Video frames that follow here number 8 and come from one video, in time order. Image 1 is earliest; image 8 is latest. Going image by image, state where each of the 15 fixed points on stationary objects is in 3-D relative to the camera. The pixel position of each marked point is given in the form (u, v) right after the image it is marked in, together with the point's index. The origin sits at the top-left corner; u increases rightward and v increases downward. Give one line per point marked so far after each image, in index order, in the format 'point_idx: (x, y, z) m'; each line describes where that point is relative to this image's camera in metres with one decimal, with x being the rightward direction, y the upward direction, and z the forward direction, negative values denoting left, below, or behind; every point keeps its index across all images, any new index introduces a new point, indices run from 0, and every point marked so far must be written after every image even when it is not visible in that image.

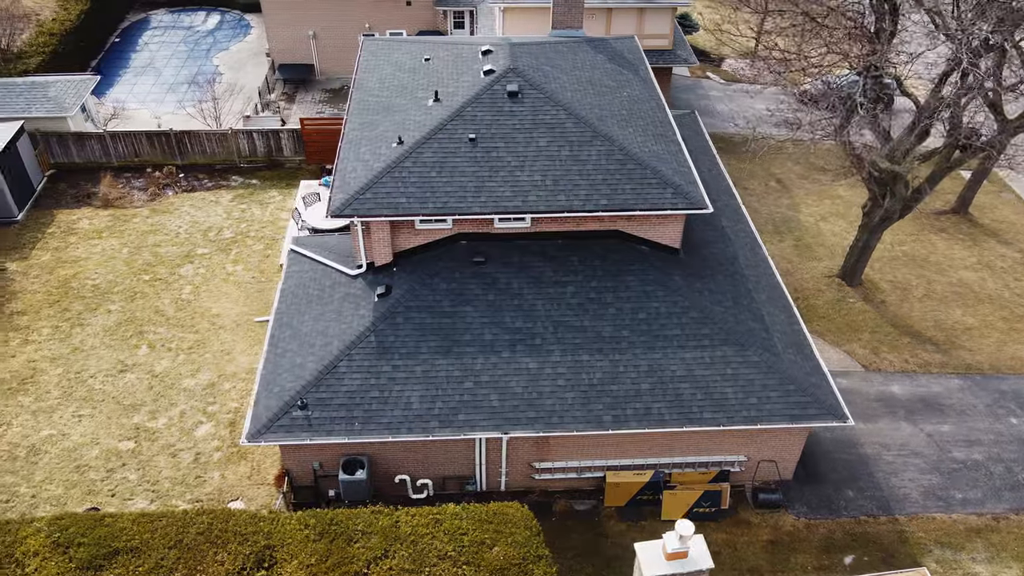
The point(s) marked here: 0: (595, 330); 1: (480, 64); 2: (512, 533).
0: (+1.6, -0.8, +15.4) m
1: (-0.7, +5.0, +18.1) m
2: (0.0, -3.9, +12.9) m
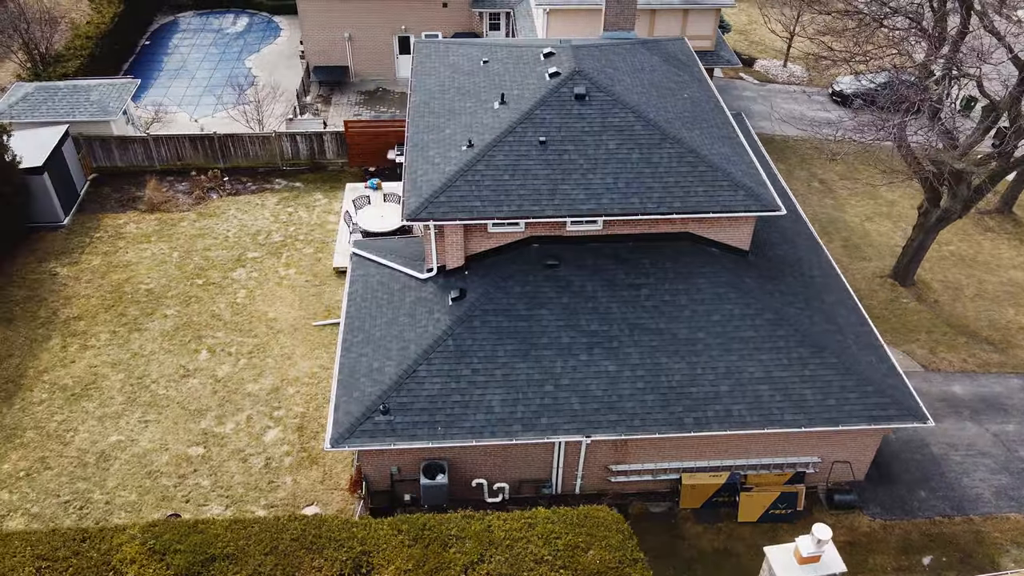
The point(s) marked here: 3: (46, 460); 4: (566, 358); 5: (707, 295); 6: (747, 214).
0: (+3.0, -0.8, +15.4) m
1: (+0.7, +5.0, +18.1) m
2: (+1.5, -4.0, +12.9) m
3: (-9.5, -3.5, +16.5) m
4: (+1.0, -1.3, +15.0) m
5: (+3.9, -0.1, +15.9) m
6: (+4.6, +1.5, +15.8) m
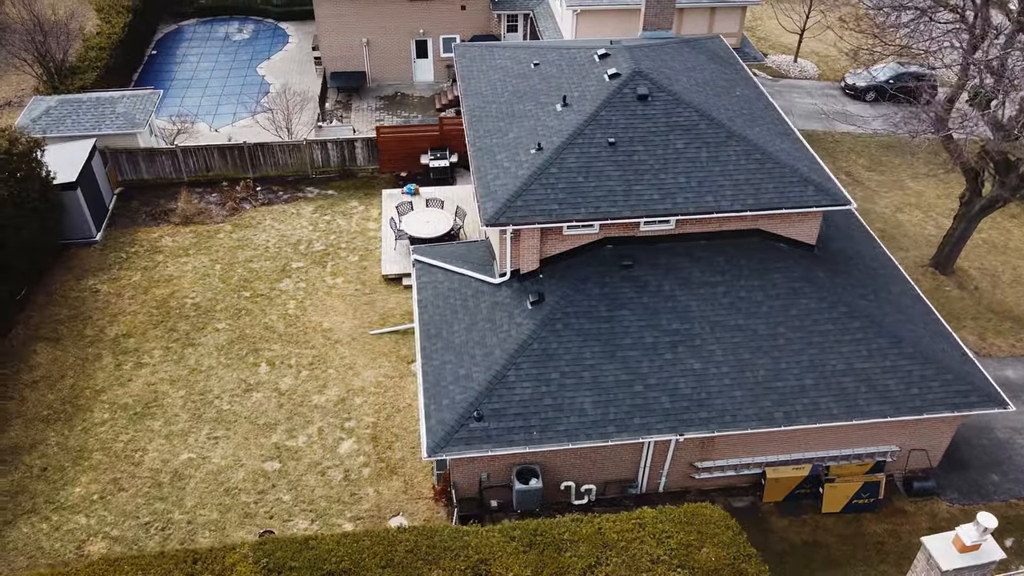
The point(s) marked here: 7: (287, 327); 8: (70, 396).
0: (+4.6, -0.8, +15.5) m
1: (+2.0, +5.0, +18.1) m
2: (+3.3, -4.0, +13.0) m
3: (-7.9, -3.9, +16.1) m
4: (+2.6, -1.3, +15.1) m
5: (+5.4, 0.0, +16.1) m
6: (+6.1, +1.6, +16.0) m
7: (-5.5, -1.0, +19.7) m
8: (-9.9, -2.4, +18.0) m
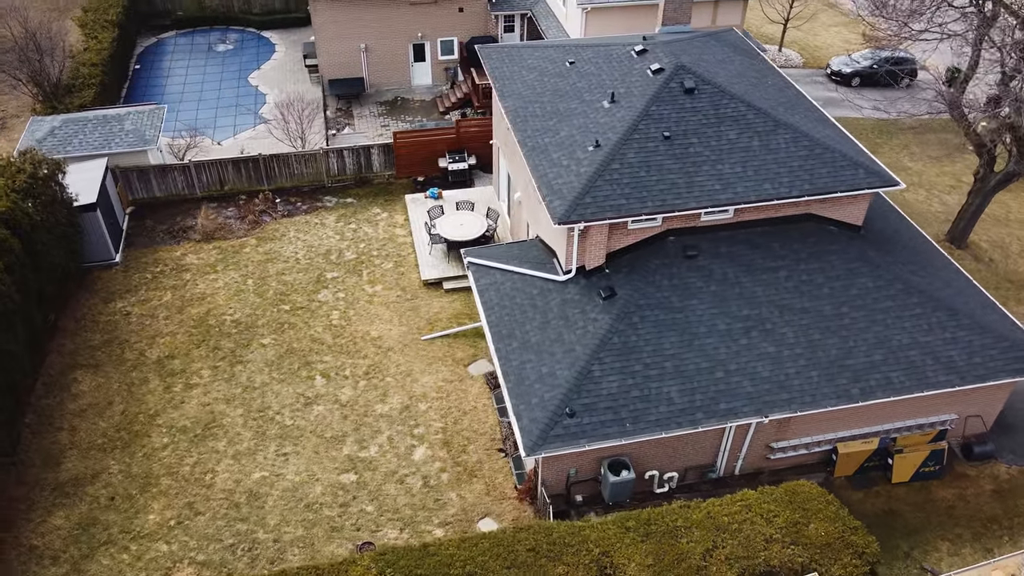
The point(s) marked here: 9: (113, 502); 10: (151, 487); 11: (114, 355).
0: (+6.1, -0.4, +16.0) m
1: (+2.9, +5.1, +18.4) m
2: (+5.1, -3.7, +13.4) m
3: (-6.2, -4.2, +15.8) m
4: (+4.1, -1.1, +15.4) m
5: (+6.8, +0.3, +16.6) m
6: (+7.4, +2.0, +16.6) m
7: (-4.3, -1.2, +19.5) m
8: (-8.4, -2.9, +17.5) m
9: (-7.9, -4.2, +15.9) m
10: (-7.2, -4.0, +16.1) m
11: (-9.5, -1.6, +19.2) m
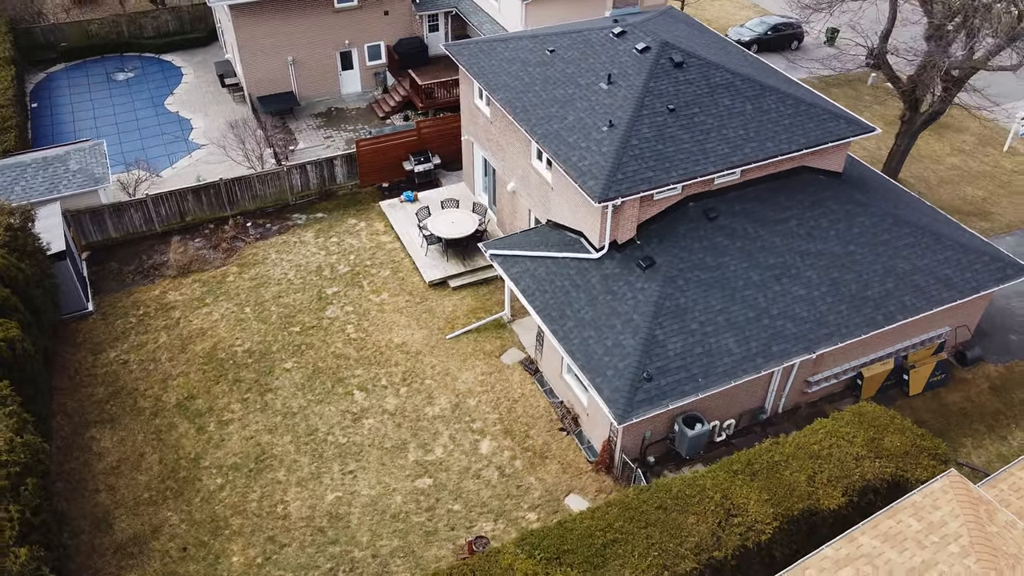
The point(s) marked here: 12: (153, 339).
0: (+6.9, +0.8, +17.5) m
1: (+2.7, +5.8, +19.3) m
2: (+6.9, -2.5, +14.8) m
3: (-4.5, -4.7, +15.2) m
4: (+5.2, -0.1, +16.6) m
5: (+7.4, +1.7, +18.2) m
6: (+7.8, +3.4, +18.3) m
7: (-3.7, -1.5, +19.2) m
8: (-7.1, -3.8, +16.6) m
9: (-6.1, -4.9, +15.1) m
10: (-5.5, -4.6, +15.4) m
11: (-8.6, -2.6, +18.0) m
12: (-8.8, -1.2, +19.8) m
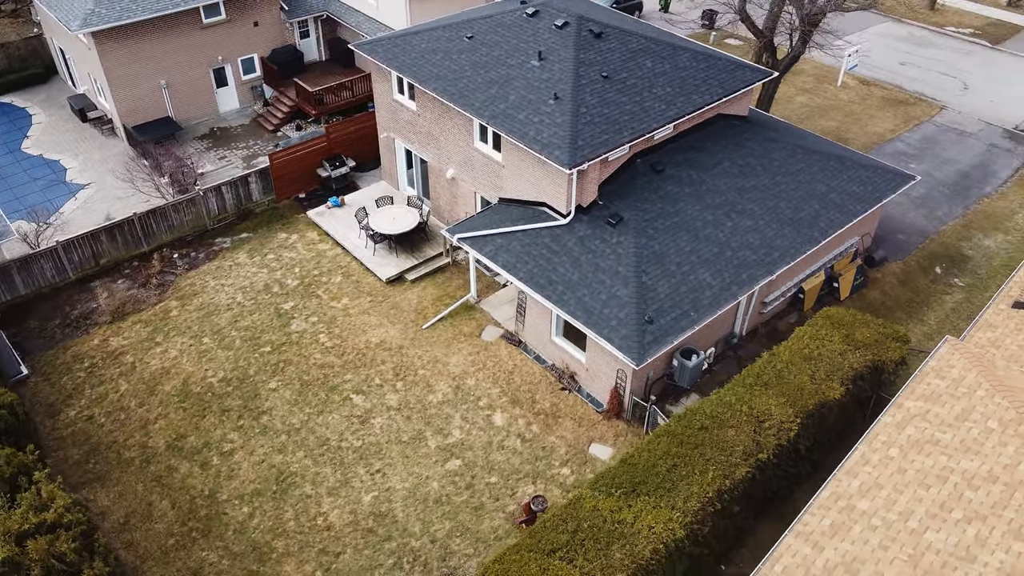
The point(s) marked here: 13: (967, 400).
0: (+6.1, +2.5, +19.6) m
1: (+0.7, +6.7, +20.3) m
2: (+7.2, -0.7, +17.0) m
3: (-3.4, -4.9, +15.1) m
4: (+4.8, +1.4, +18.4) m
5: (+6.2, +3.4, +20.3) m
6: (+6.3, +5.2, +20.4) m
7: (-4.1, -1.6, +19.1) m
8: (-6.4, -4.4, +15.8) m
9: (-4.9, -5.4, +14.6) m
10: (-4.5, -5.0, +15.0) m
11: (-8.4, -3.6, +16.9) m
12: (-9.2, -2.3, +18.5) m
13: (+6.8, -1.7, +12.0) m
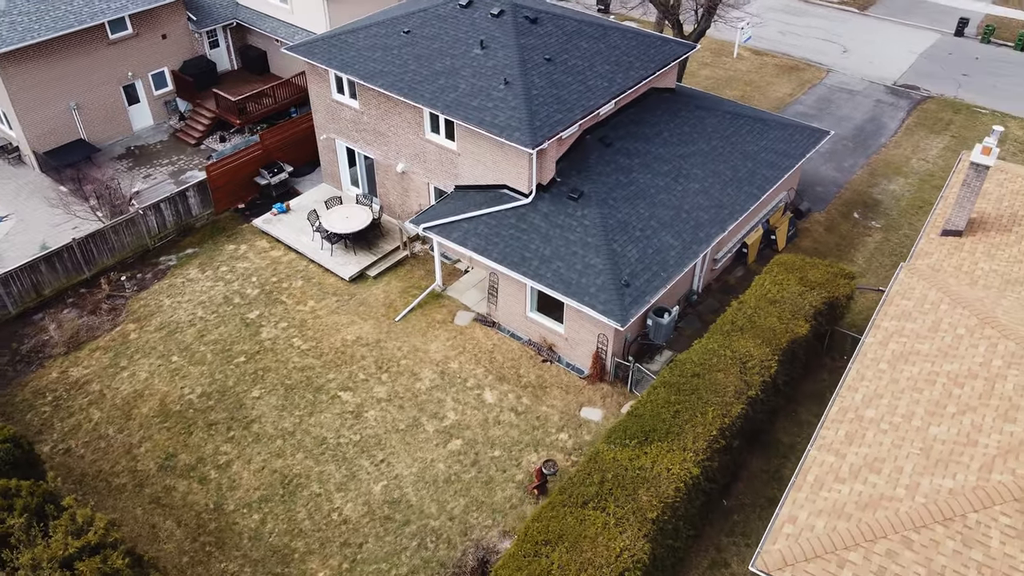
0: (+4.9, +3.6, +20.9) m
1: (-0.9, +7.1, +20.9) m
2: (+6.7, +0.5, +18.5) m
3: (-3.1, -4.8, +15.2) m
4: (+3.9, +2.3, +19.5) m
5: (+4.8, +4.5, +21.7) m
6: (+4.7, +6.3, +21.8) m
7: (-4.6, -1.7, +19.1) m
8: (-6.2, -4.7, +15.6) m
9: (-4.4, -5.4, +14.5) m
10: (-4.1, -5.0, +15.0) m
11: (-8.3, -4.1, +16.4) m
12: (-9.5, -2.9, +17.9) m
13: (+7.1, -0.4, +13.5) m
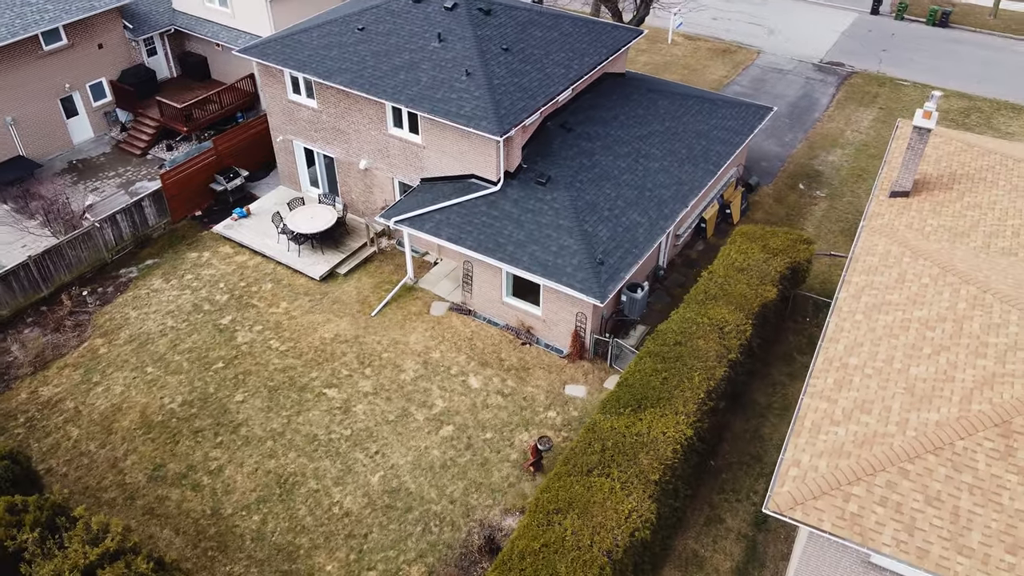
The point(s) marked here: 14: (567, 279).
0: (+3.9, +4.2, +21.6) m
1: (-2.2, +7.4, +21.1) m
2: (+6.1, +1.3, +19.4) m
3: (-3.0, -4.7, +15.4) m
4: (+3.1, +2.9, +20.2) m
5: (+3.7, +5.1, +22.4) m
6: (+3.4, +6.9, +22.5) m
7: (-5.0, -1.7, +19.1) m
8: (-6.1, -4.8, +15.4) m
9: (-4.2, -5.4, +14.6) m
10: (-4.0, -5.0, +15.1) m
11: (-8.3, -4.3, +16.1) m
12: (-9.7, -3.2, +17.4) m
13: (+6.9, +0.4, +14.4) m
14: (+1.2, +0.2, +17.6) m
